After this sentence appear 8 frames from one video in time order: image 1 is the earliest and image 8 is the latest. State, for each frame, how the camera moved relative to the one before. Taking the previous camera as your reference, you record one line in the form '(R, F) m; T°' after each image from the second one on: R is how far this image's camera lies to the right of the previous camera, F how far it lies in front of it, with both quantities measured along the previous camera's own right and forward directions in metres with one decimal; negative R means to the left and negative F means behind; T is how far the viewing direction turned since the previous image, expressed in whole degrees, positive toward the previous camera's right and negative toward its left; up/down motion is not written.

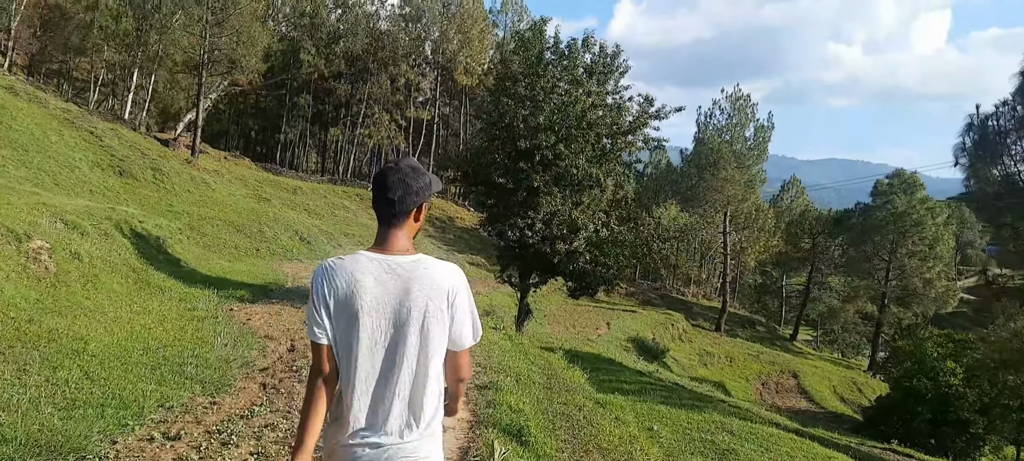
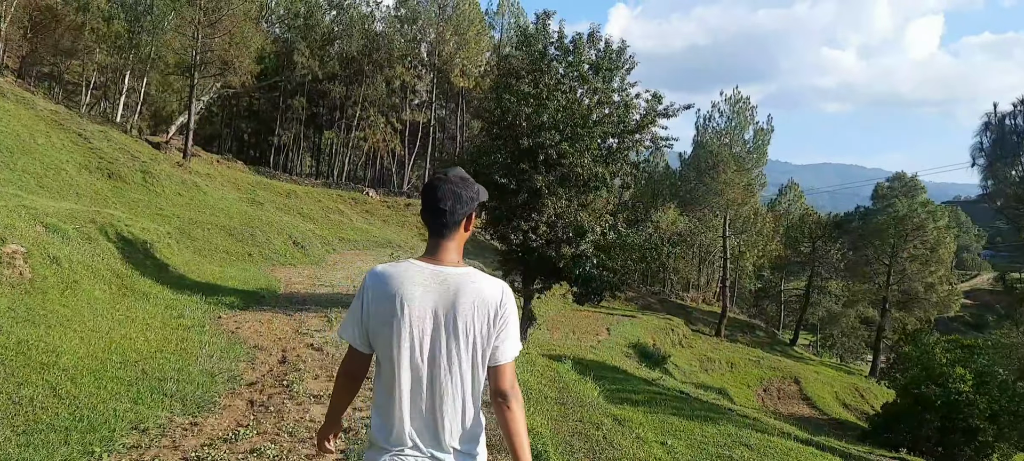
(-0.1, +0.4) m; +1°
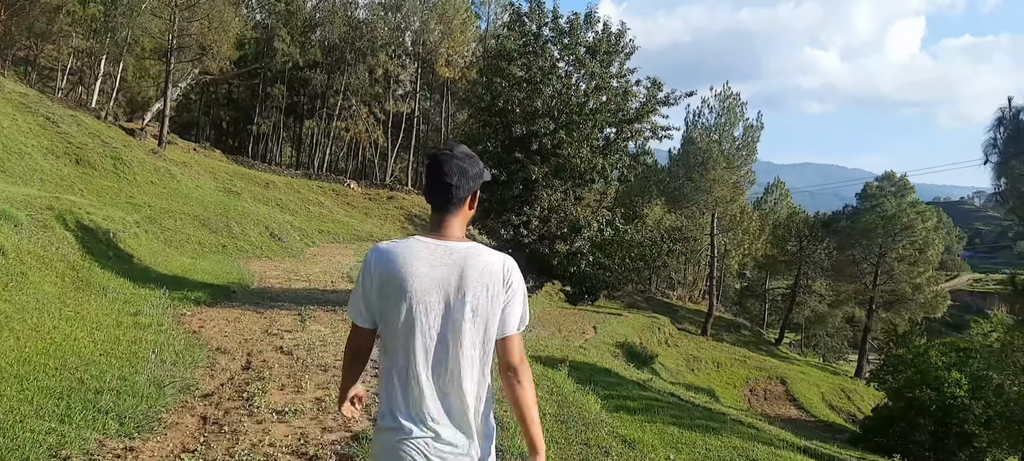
(-0.1, +0.7) m; +2°
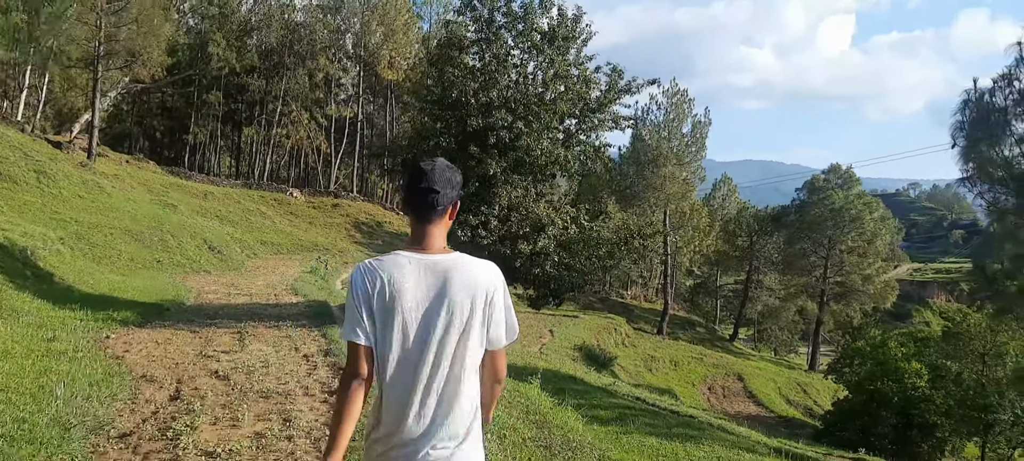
(-0.1, +0.6) m; +5°
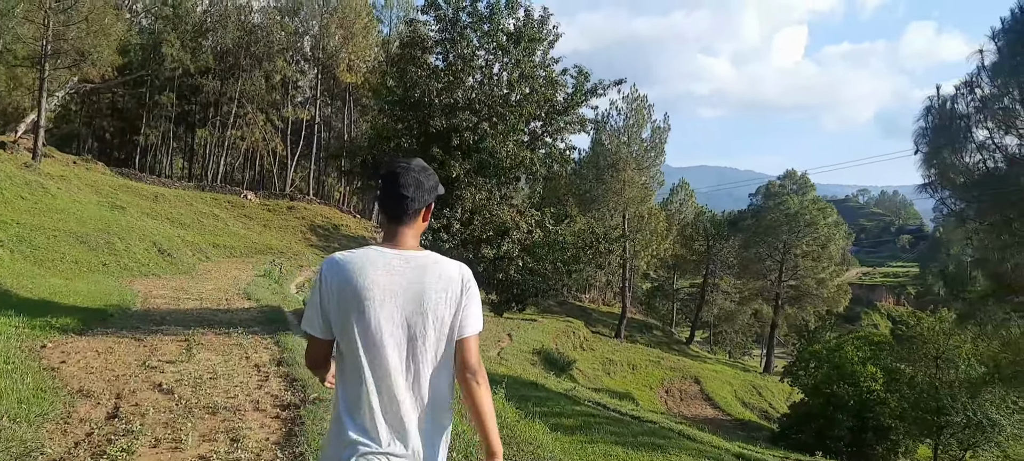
(0.0, +0.2) m; +4°
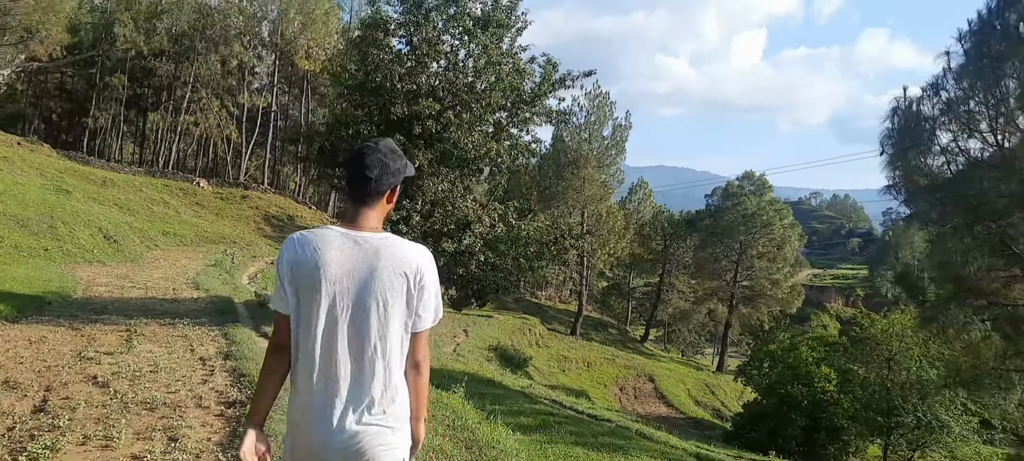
(0.0, +0.2) m; +4°
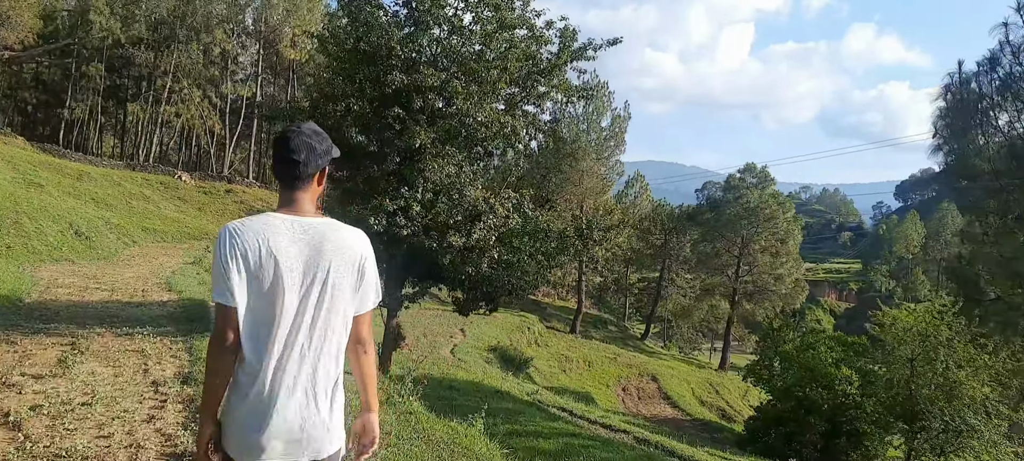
(-0.4, +1.3) m; +1°
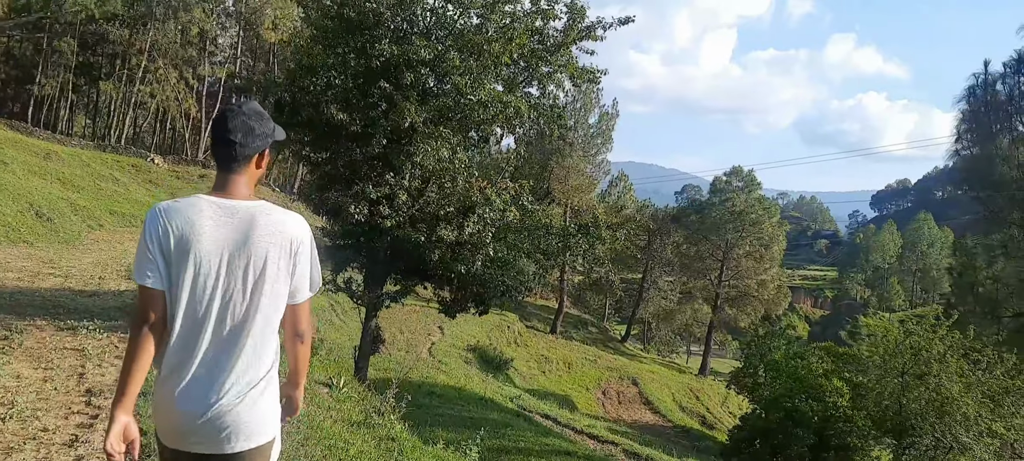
(-0.2, +0.7) m; +2°
